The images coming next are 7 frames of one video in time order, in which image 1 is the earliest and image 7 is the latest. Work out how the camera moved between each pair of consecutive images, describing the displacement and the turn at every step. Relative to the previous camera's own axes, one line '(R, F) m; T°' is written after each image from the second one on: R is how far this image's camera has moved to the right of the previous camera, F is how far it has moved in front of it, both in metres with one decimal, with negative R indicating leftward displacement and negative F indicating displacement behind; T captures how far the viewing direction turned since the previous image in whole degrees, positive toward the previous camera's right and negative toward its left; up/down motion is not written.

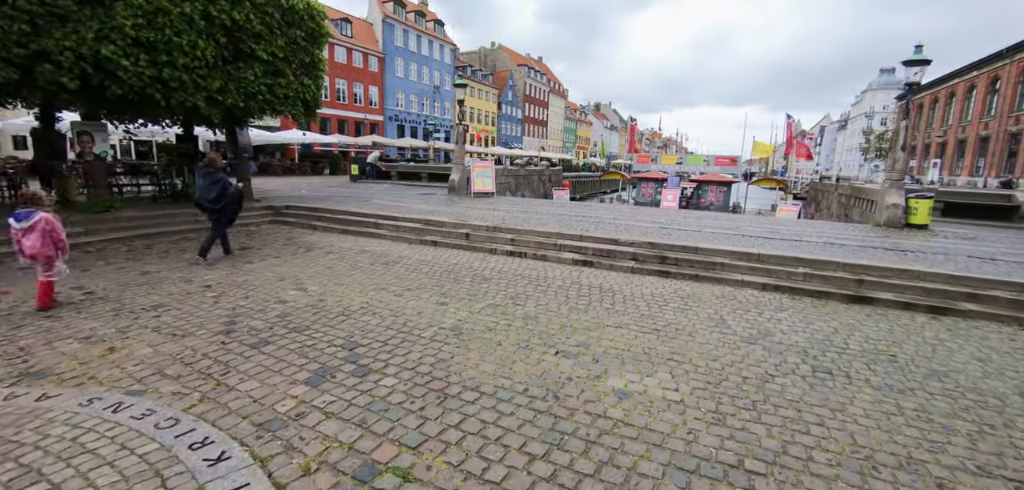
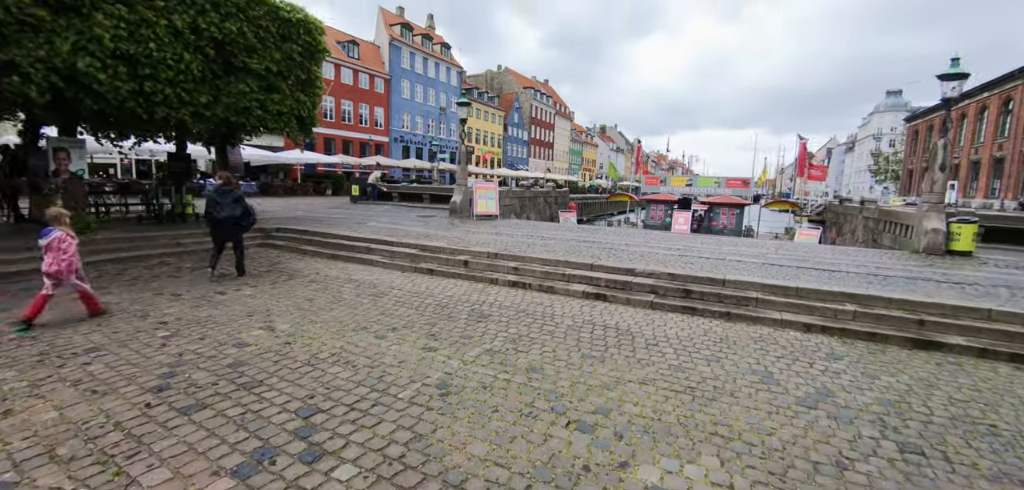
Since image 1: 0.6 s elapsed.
(0.0, +0.8) m; -1°
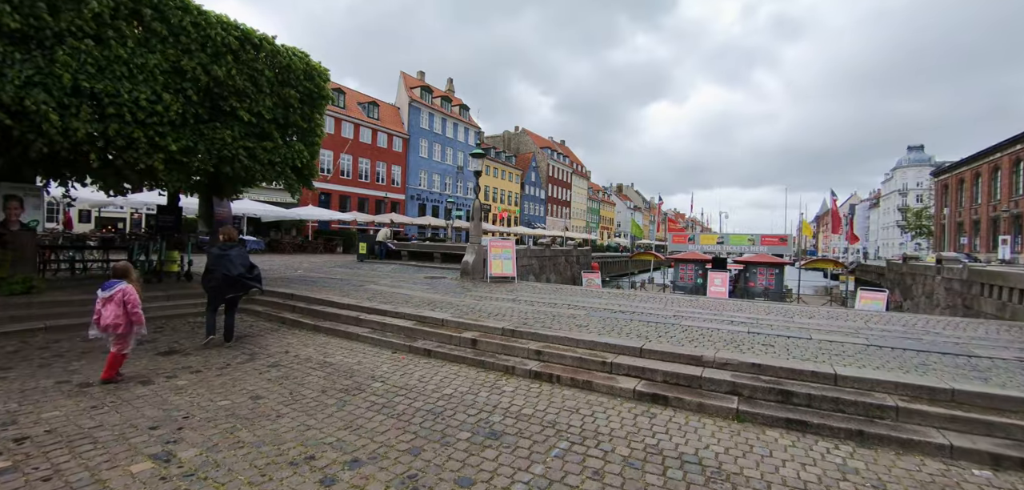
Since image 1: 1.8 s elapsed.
(-0.1, +1.7) m; -2°
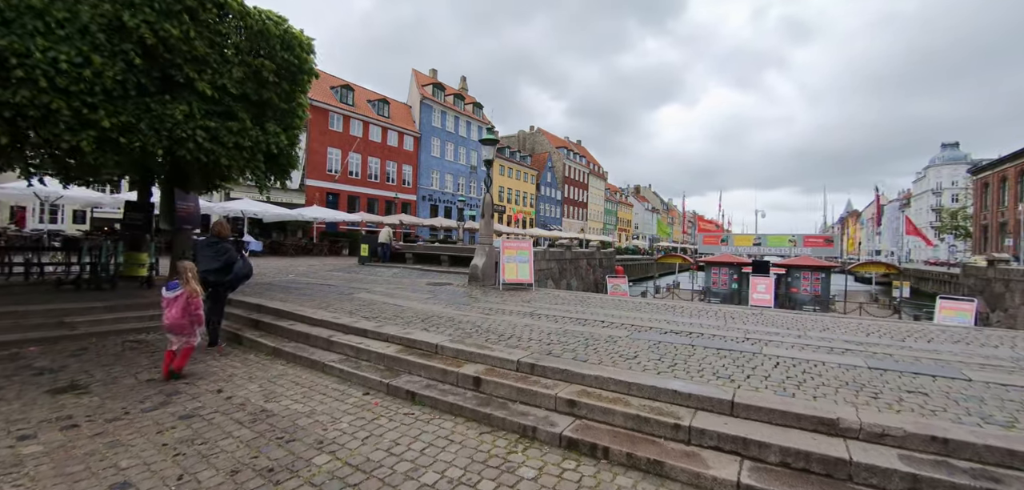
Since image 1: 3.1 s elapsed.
(0.0, +1.8) m; -2°
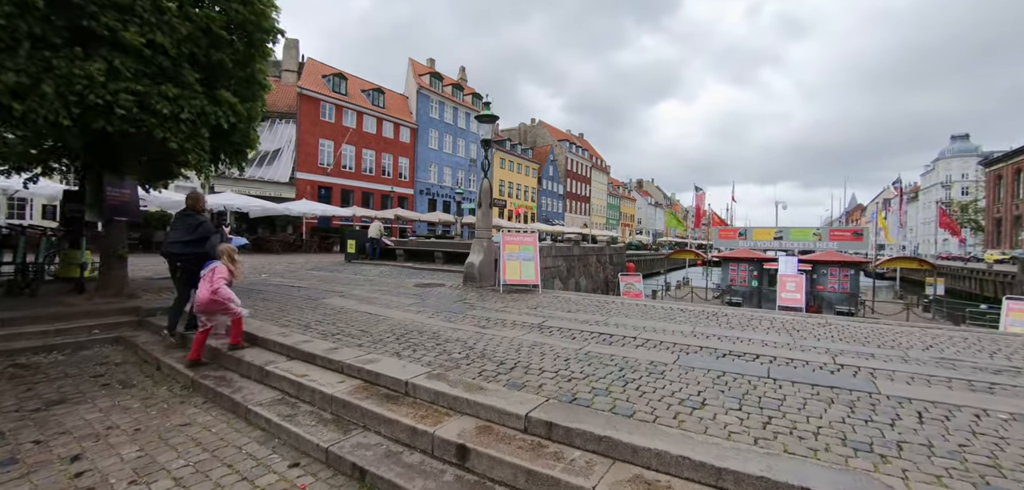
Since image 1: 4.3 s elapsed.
(0.0, +1.6) m; 0°
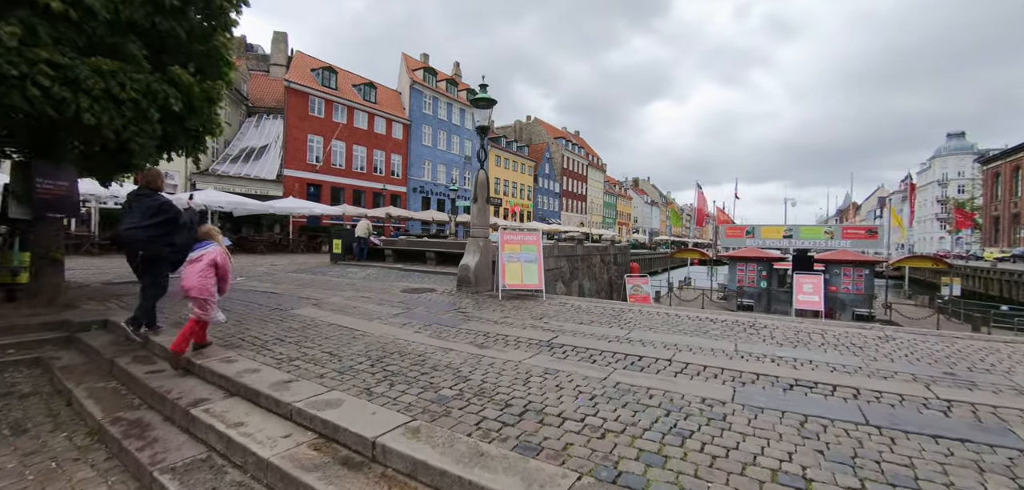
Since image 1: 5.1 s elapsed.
(-0.1, +1.0) m; +1°
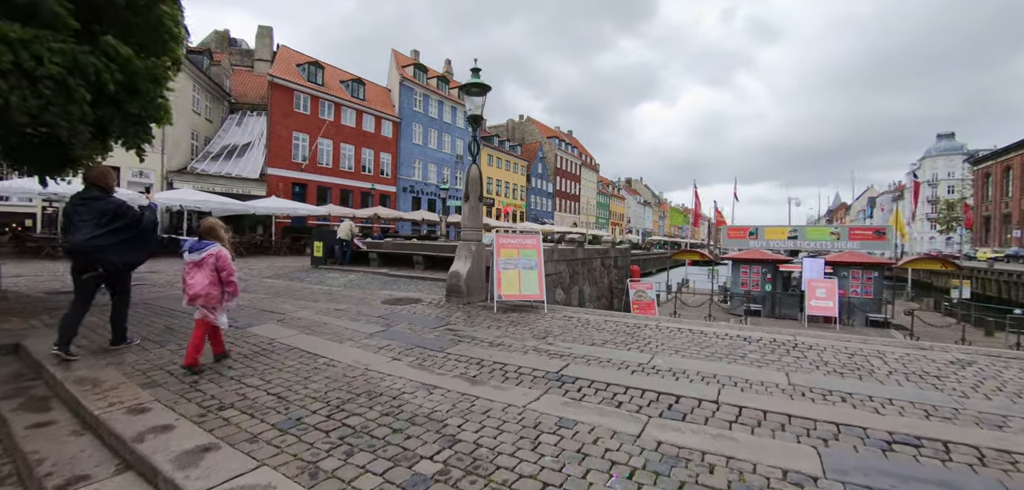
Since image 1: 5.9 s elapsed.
(-0.1, +0.9) m; +1°
